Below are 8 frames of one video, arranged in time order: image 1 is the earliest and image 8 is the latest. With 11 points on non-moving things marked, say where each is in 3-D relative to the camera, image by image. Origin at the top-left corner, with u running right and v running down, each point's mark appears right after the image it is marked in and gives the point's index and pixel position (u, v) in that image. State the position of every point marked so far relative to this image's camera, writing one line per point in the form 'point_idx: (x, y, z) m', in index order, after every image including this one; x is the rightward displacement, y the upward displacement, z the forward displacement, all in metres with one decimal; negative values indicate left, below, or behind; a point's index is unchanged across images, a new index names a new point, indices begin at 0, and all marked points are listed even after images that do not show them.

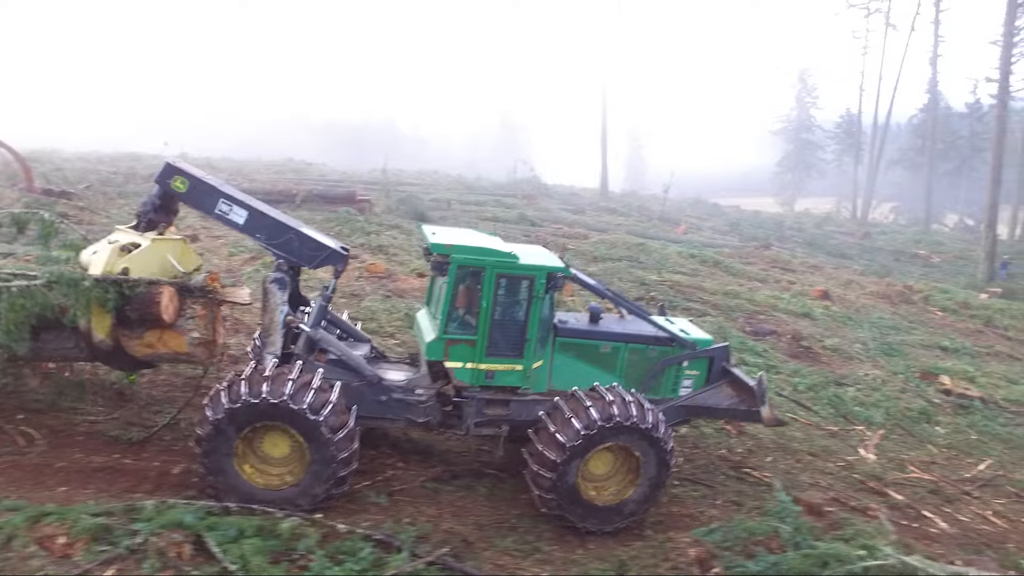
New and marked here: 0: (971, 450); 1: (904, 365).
0: (+5.0, -1.8, +7.7) m
1: (+5.6, -1.1, +10.2) m
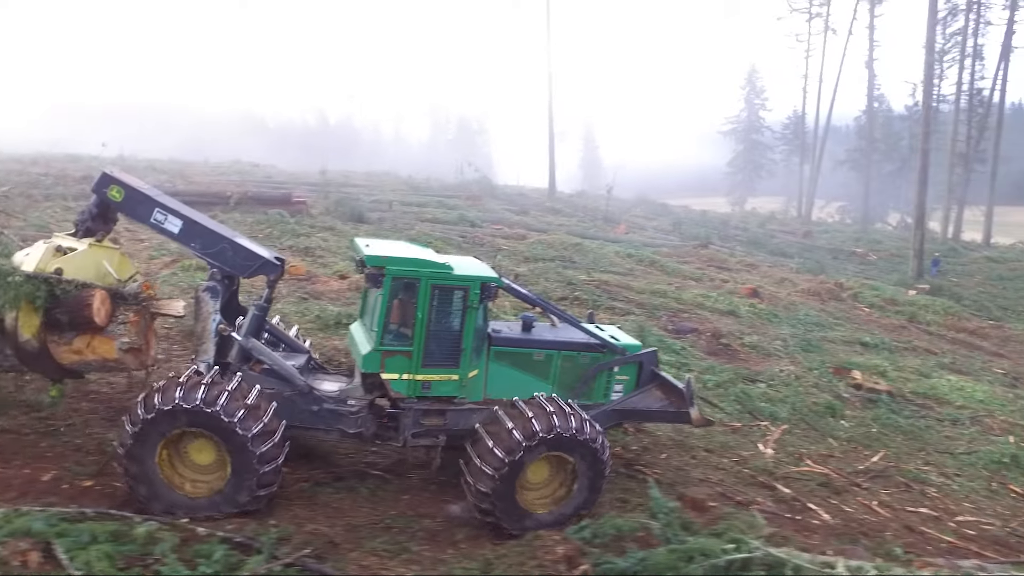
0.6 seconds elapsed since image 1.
0: (+4.0, -1.7, +8.0) m
1: (+4.5, -1.0, +10.5) m
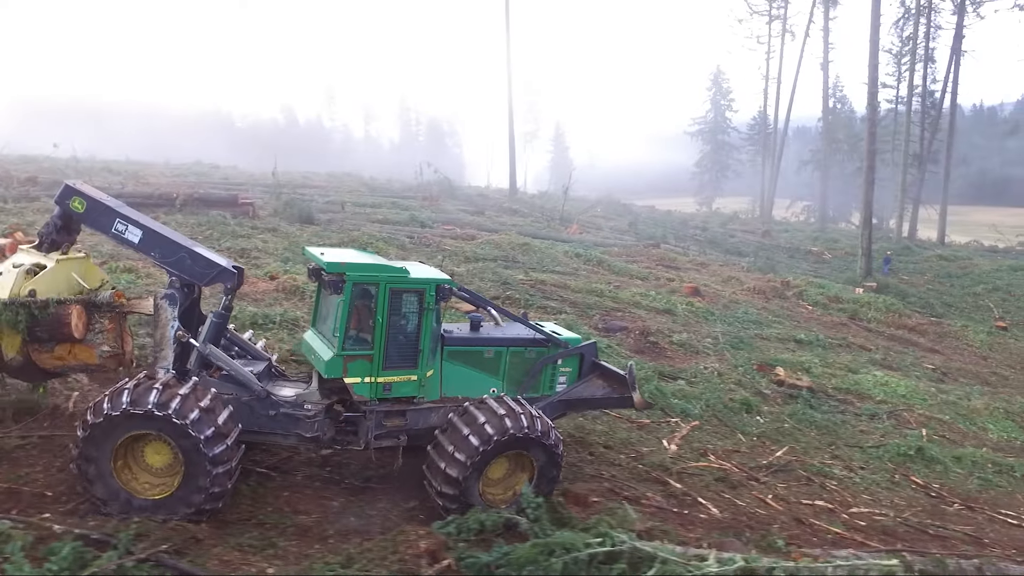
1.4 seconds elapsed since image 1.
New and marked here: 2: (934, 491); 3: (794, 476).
0: (+3.0, -1.7, +8.2) m
1: (+3.5, -1.0, +10.7) m
2: (+4.6, -2.2, +7.7) m
3: (+2.8, -1.9, +7.2) m
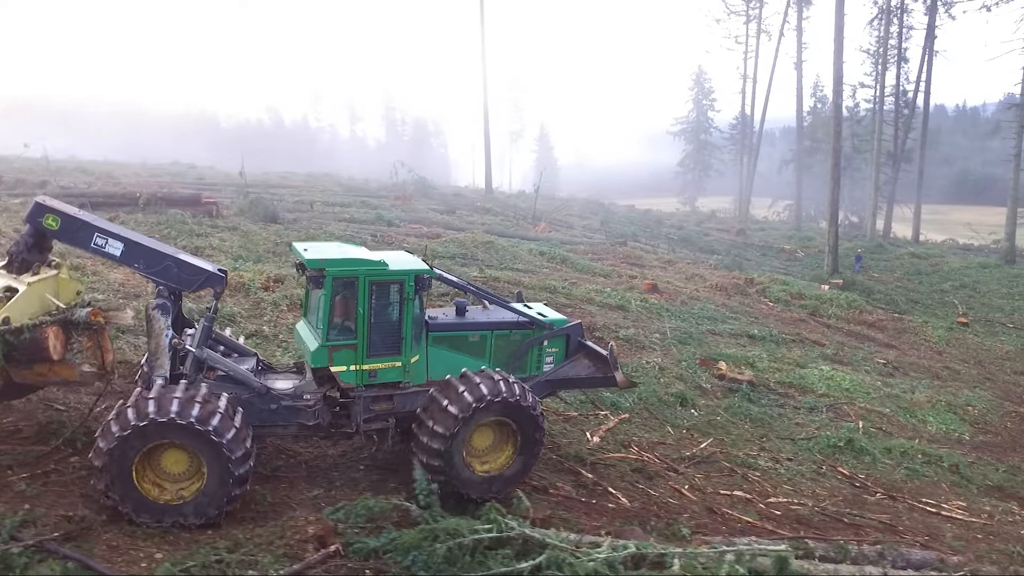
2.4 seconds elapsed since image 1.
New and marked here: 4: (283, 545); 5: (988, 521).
0: (+2.3, -1.6, +8.3) m
1: (+2.7, -1.0, +10.8) m
2: (+3.8, -2.1, +7.8) m
3: (+2.1, -1.8, +7.3) m
4: (-1.5, -1.7, +4.6) m
5: (+5.0, -2.4, +7.5) m
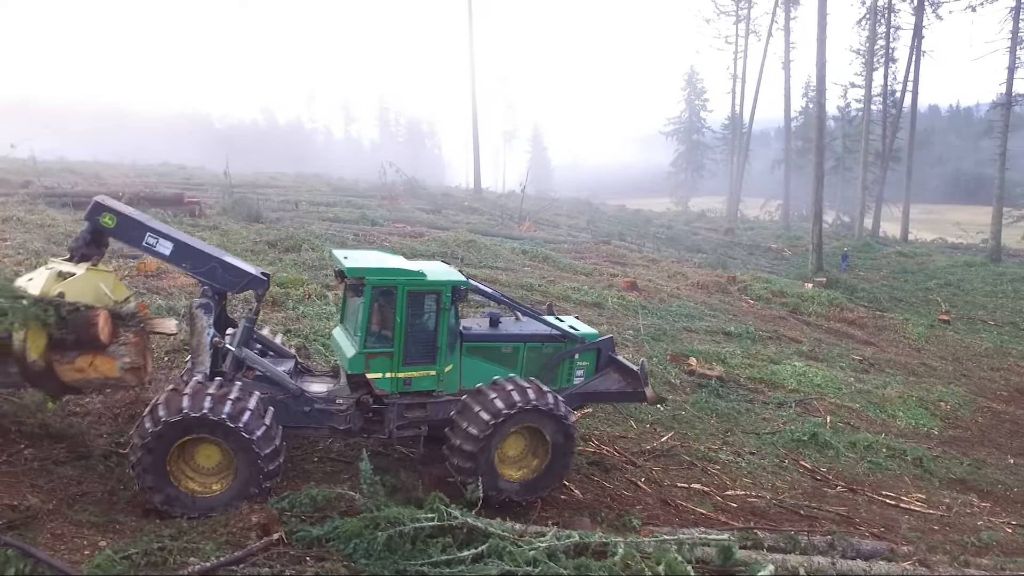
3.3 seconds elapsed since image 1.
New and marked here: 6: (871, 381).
0: (+1.9, -1.6, +8.3) m
1: (+2.3, -0.9, +10.9) m
2: (+3.4, -2.1, +7.9) m
3: (+1.7, -1.8, +7.4) m
4: (-1.9, -1.6, +4.6) m
5: (+4.6, -2.4, +7.6) m
6: (+5.9, -1.5, +11.7) m
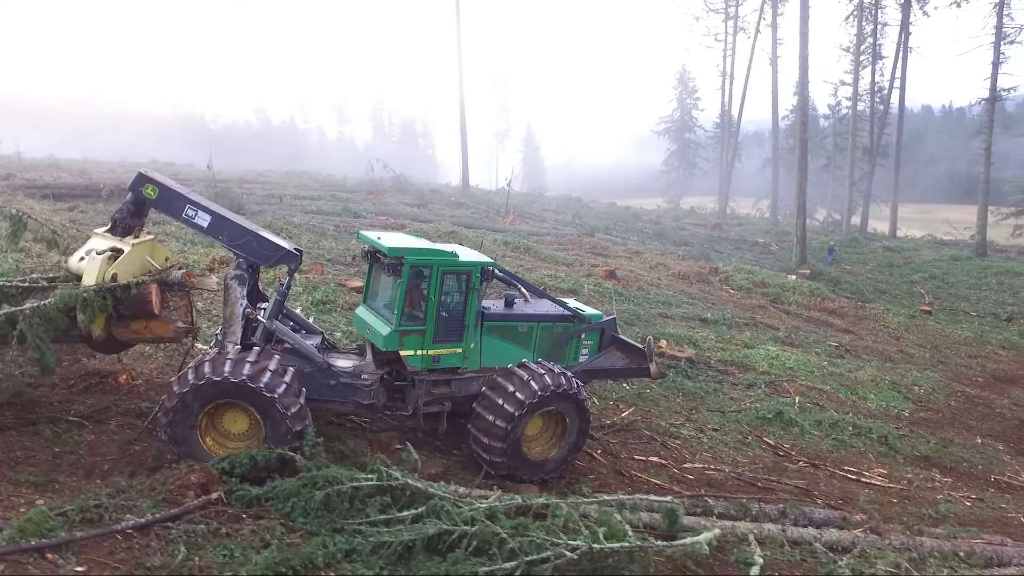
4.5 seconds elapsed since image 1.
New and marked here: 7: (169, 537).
0: (+1.5, -1.3, +8.4) m
1: (+1.9, -0.7, +10.9) m
2: (+3.0, -1.8, +7.9) m
3: (+1.3, -1.5, +7.4) m
4: (-2.3, -1.3, +4.7) m
5: (+4.2, -2.1, +7.6) m
6: (+5.5, -1.3, +11.7) m
7: (-2.1, -1.5, +4.4) m
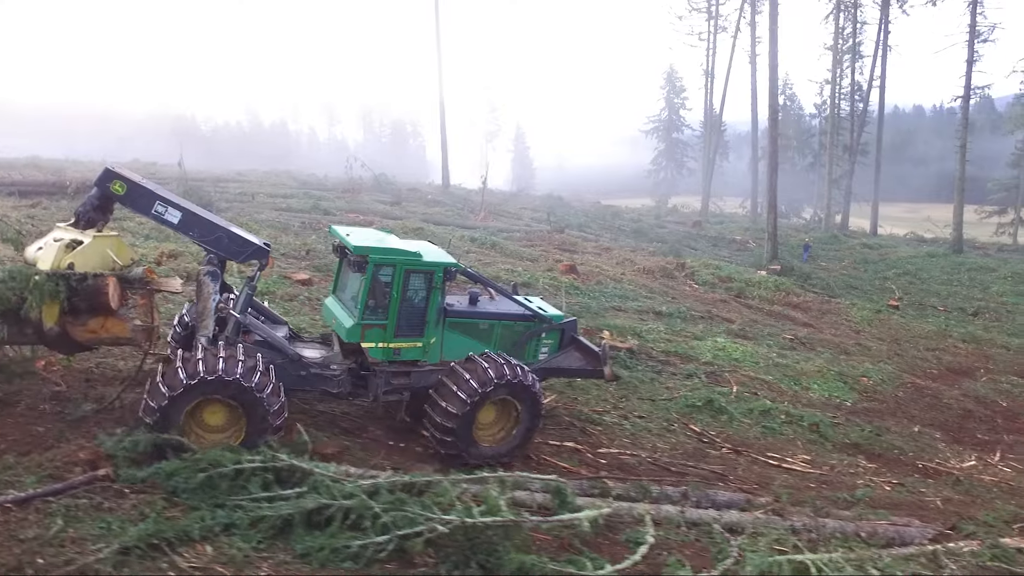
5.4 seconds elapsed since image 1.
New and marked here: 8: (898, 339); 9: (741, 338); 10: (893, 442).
0: (+0.7, -1.2, +8.5) m
1: (+1.1, -0.5, +11.0) m
2: (+2.2, -1.7, +8.0) m
3: (+0.5, -1.4, +7.5) m
4: (-3.1, -1.2, +4.8) m
5: (+3.4, -2.0, +7.7) m
6: (+4.7, -1.1, +11.8) m
7: (-2.9, -1.4, +4.5) m
8: (+8.0, -1.0, +14.7) m
9: (+4.0, -0.9, +12.4) m
10: (+4.8, -1.9, +8.9) m
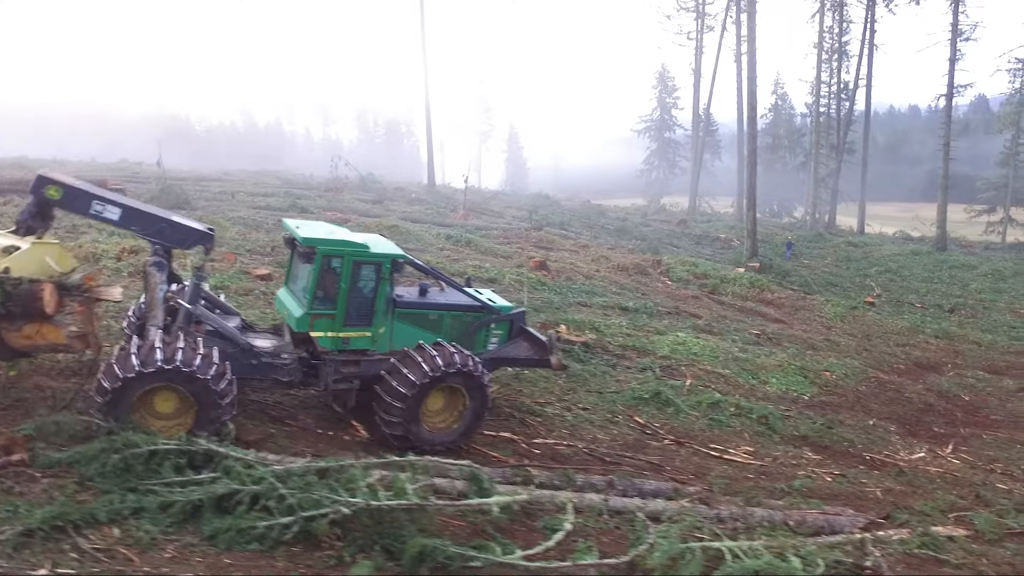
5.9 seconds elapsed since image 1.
0: (+0.1, -1.1, +8.5) m
1: (+0.5, -0.5, +11.0) m
2: (+1.6, -1.6, +8.0) m
3: (-0.1, -1.3, +7.6) m
4: (-3.7, -1.1, +4.8) m
5: (+2.8, -1.9, +7.7) m
6: (+4.1, -1.1, +11.8) m
7: (-3.6, -1.3, +4.5) m
8: (+7.4, -1.0, +14.7) m
9: (+3.4, -0.8, +12.4) m
10: (+4.2, -1.8, +9.0) m
